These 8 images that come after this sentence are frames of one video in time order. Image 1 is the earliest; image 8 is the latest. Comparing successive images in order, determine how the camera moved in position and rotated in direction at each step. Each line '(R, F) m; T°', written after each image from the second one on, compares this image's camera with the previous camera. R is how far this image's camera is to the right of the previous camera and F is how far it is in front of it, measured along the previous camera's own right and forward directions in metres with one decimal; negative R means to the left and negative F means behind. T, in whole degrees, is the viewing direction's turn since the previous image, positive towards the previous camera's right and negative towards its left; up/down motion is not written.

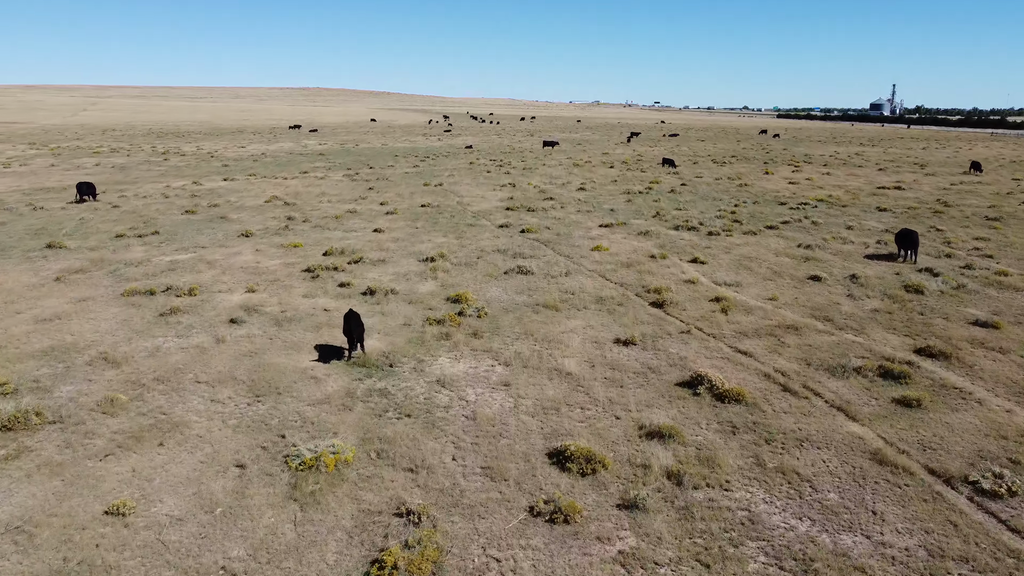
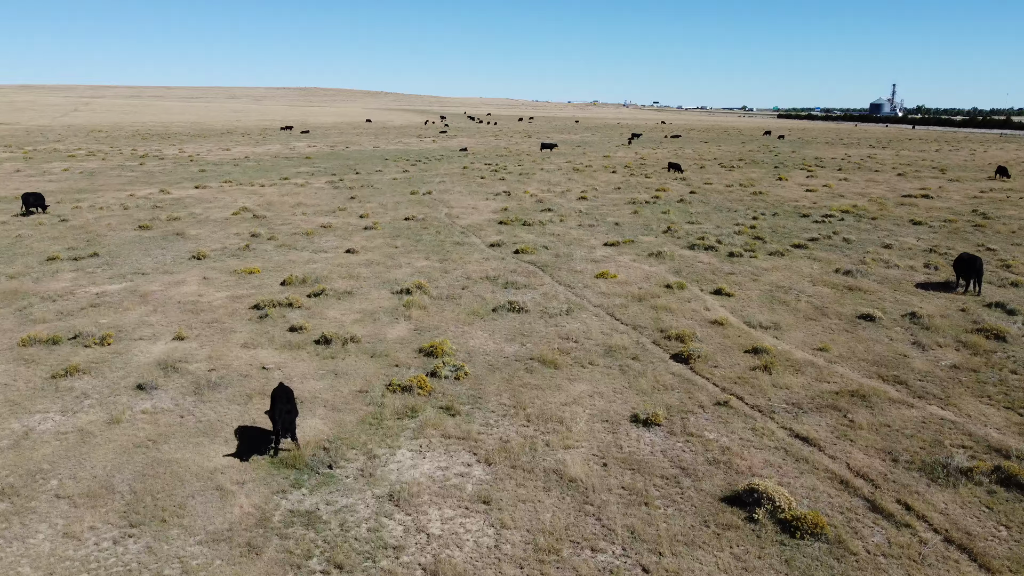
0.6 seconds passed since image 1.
(+0.3, +3.2) m; 0°
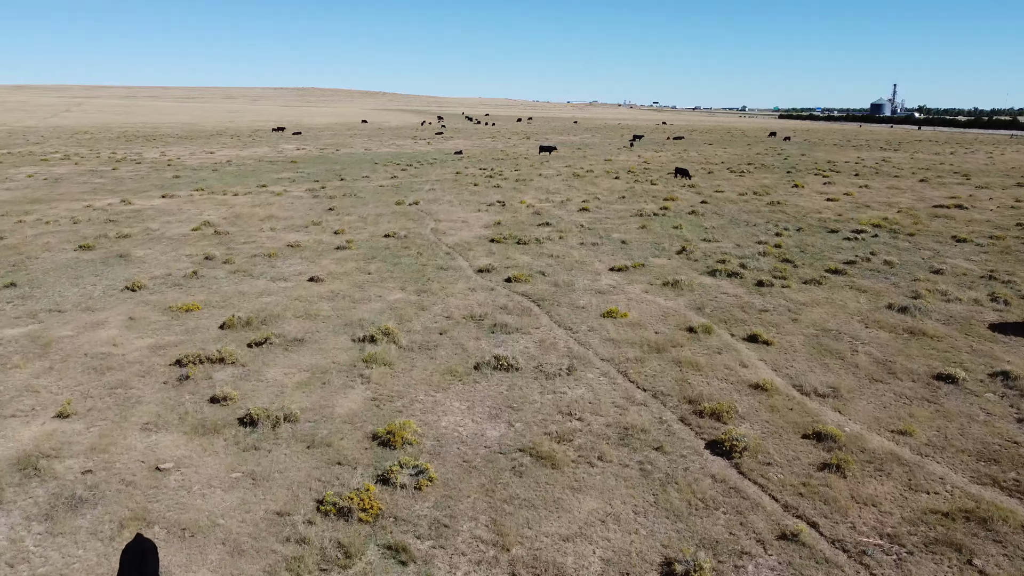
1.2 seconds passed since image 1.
(+0.3, +3.2) m; 0°
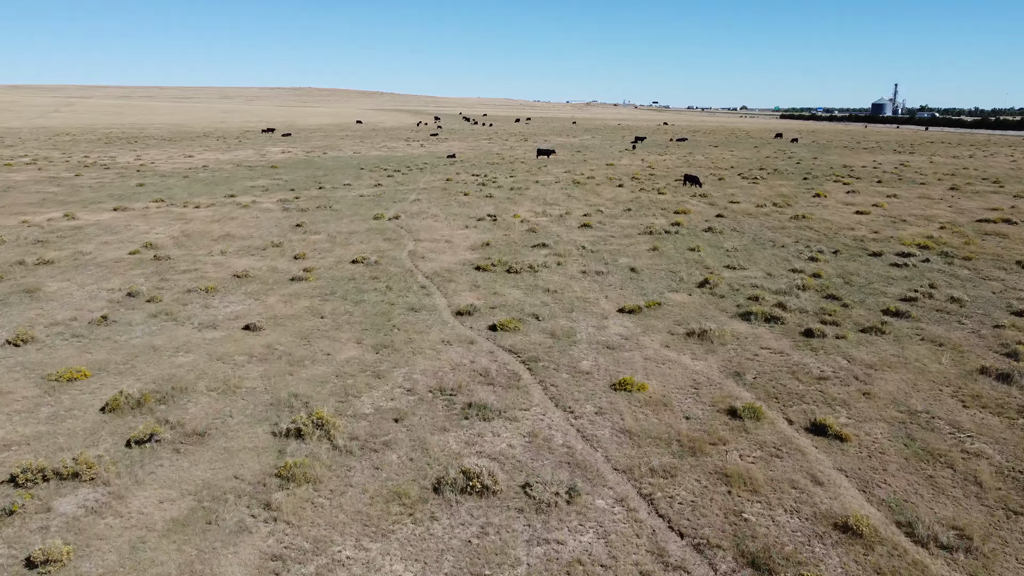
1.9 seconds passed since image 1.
(+0.4, +3.8) m; 0°
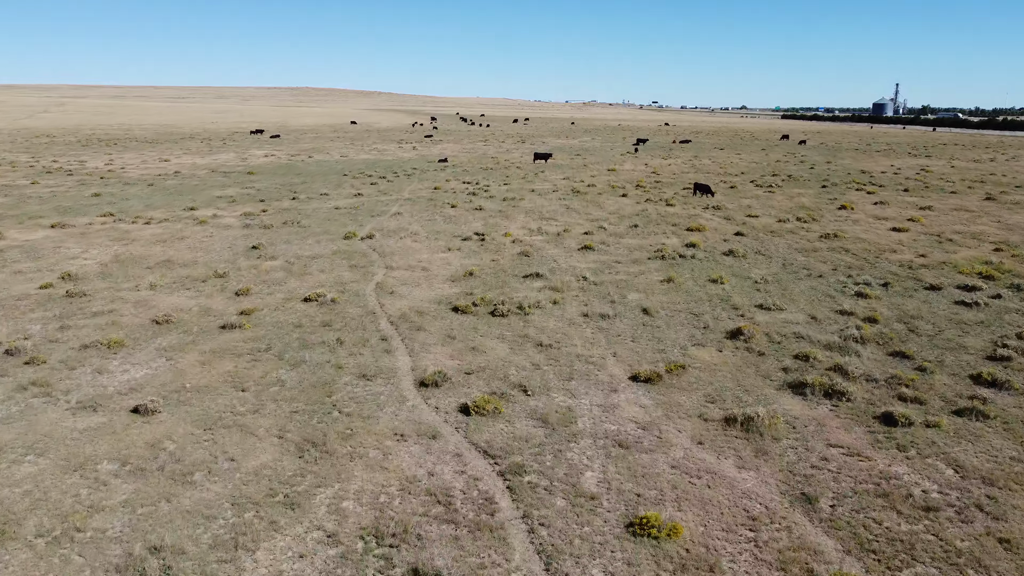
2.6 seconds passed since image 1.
(+0.4, +3.9) m; 0°
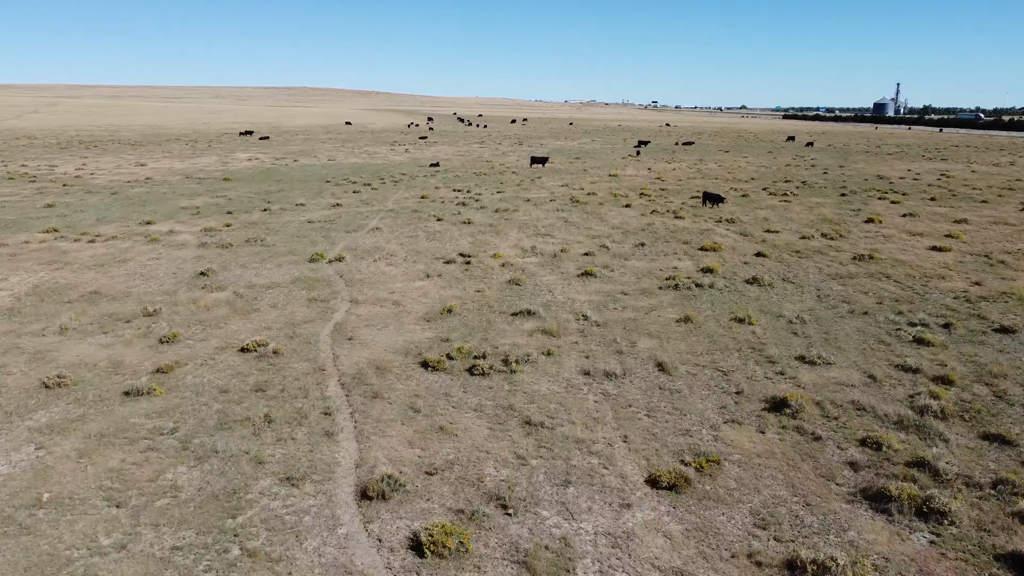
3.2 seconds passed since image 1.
(+0.4, +3.4) m; 0°
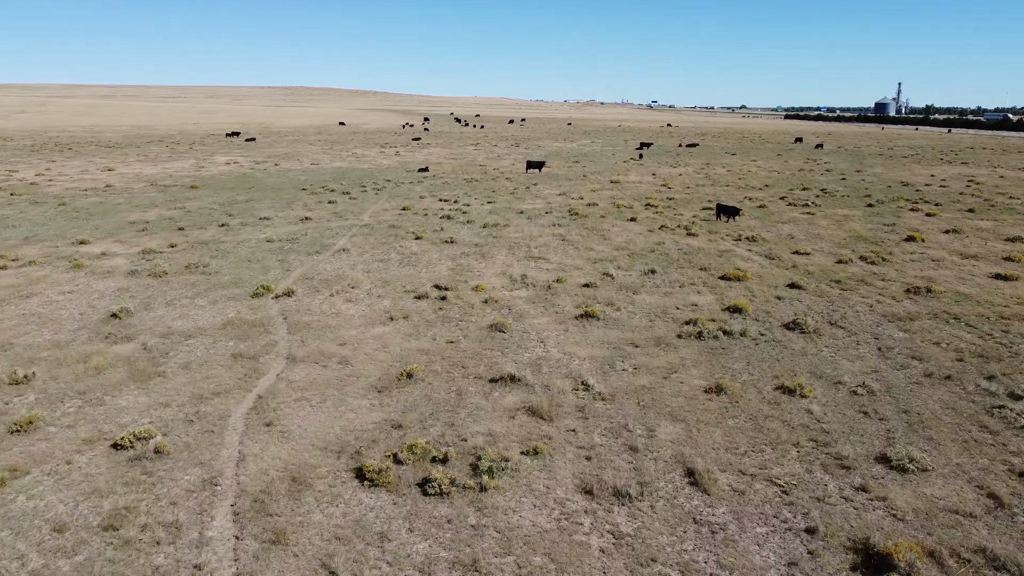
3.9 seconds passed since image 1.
(+0.5, +4.0) m; 0°
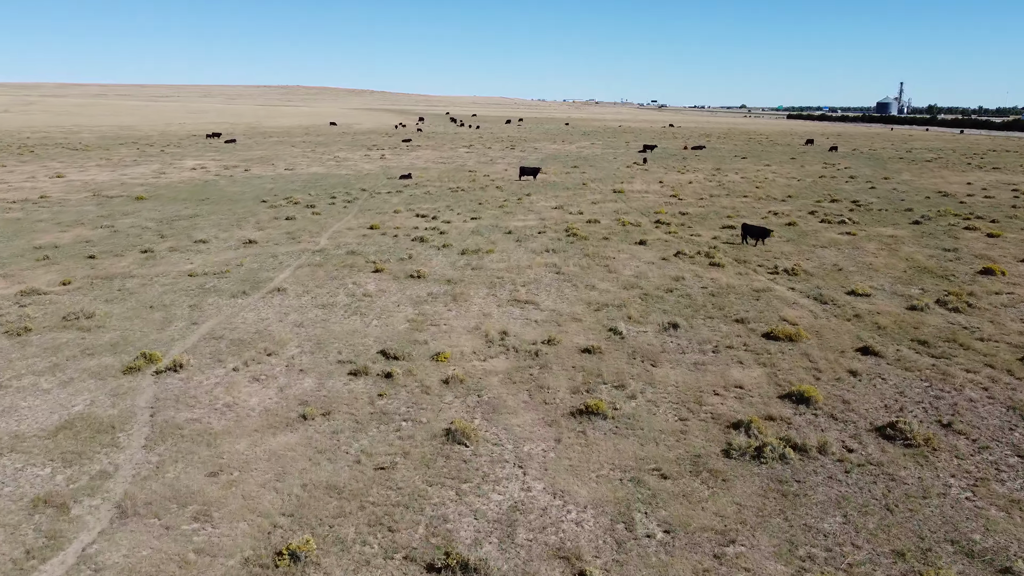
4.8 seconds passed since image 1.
(+0.7, +5.4) m; 0°
